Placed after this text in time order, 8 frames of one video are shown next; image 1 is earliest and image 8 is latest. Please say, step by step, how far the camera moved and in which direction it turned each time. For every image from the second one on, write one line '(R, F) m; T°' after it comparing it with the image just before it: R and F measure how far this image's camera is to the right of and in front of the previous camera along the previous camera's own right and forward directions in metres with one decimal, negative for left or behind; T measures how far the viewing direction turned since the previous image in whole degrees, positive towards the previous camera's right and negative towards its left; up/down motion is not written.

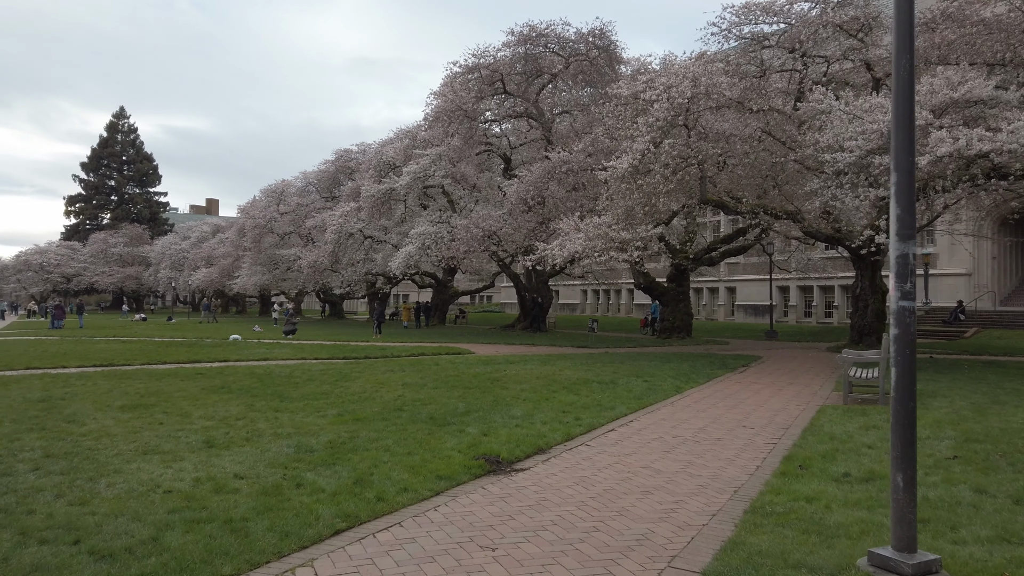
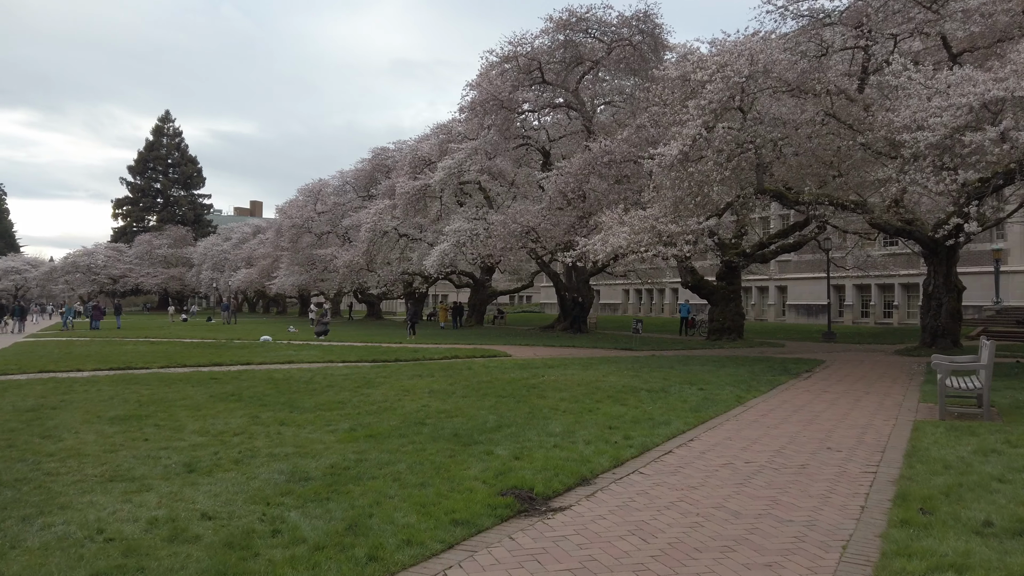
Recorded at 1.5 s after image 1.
(0.0, +1.5) m; -3°
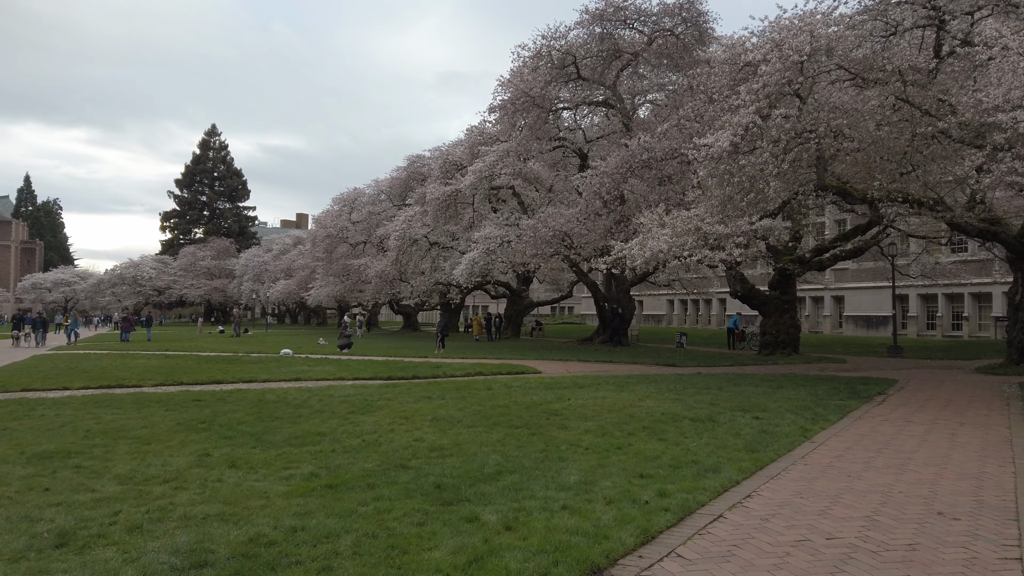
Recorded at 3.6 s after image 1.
(+0.4, +2.0) m; -3°
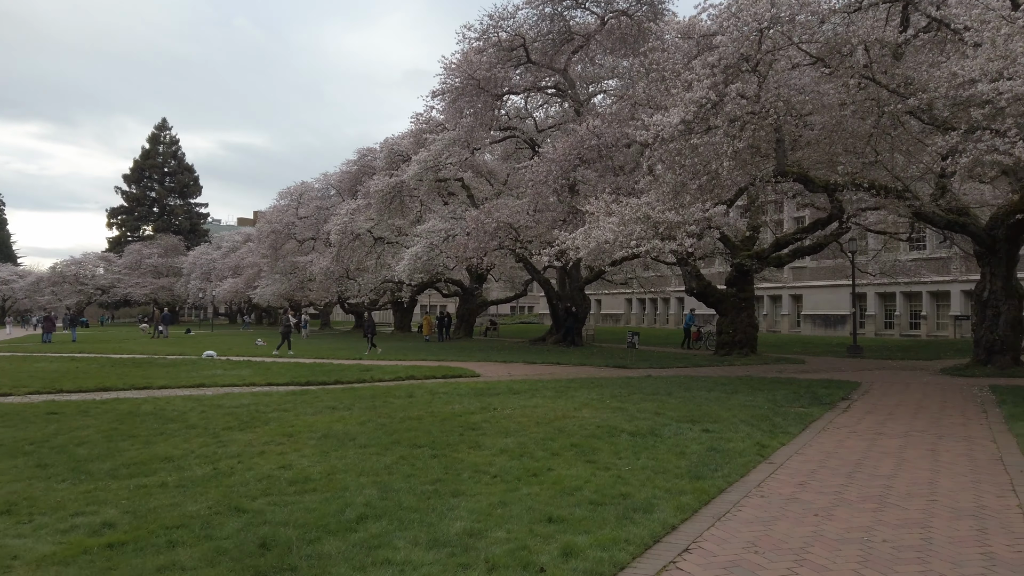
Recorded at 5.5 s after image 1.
(+0.7, +1.7) m; +3°
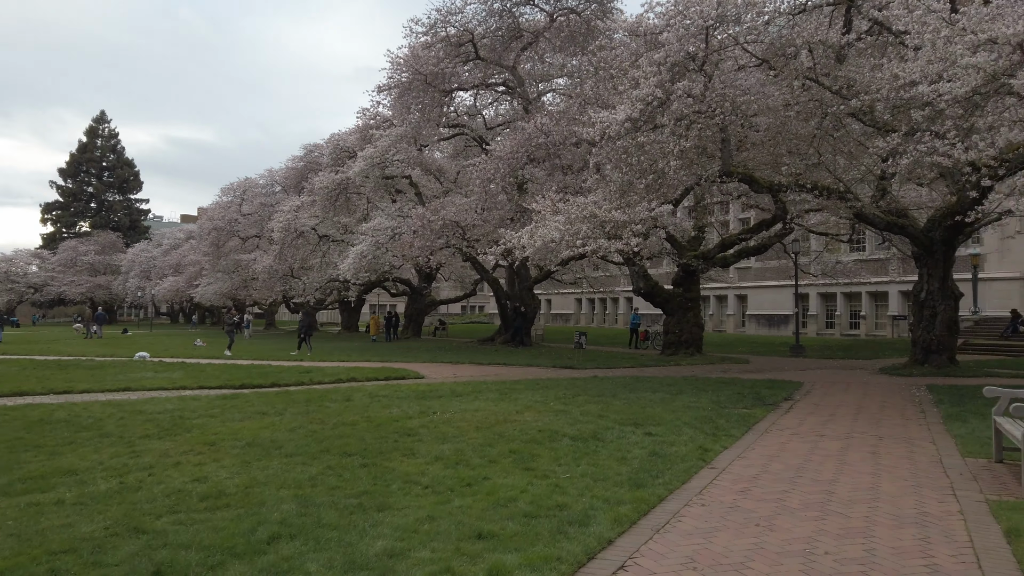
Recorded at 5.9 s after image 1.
(+0.2, +0.4) m; +4°
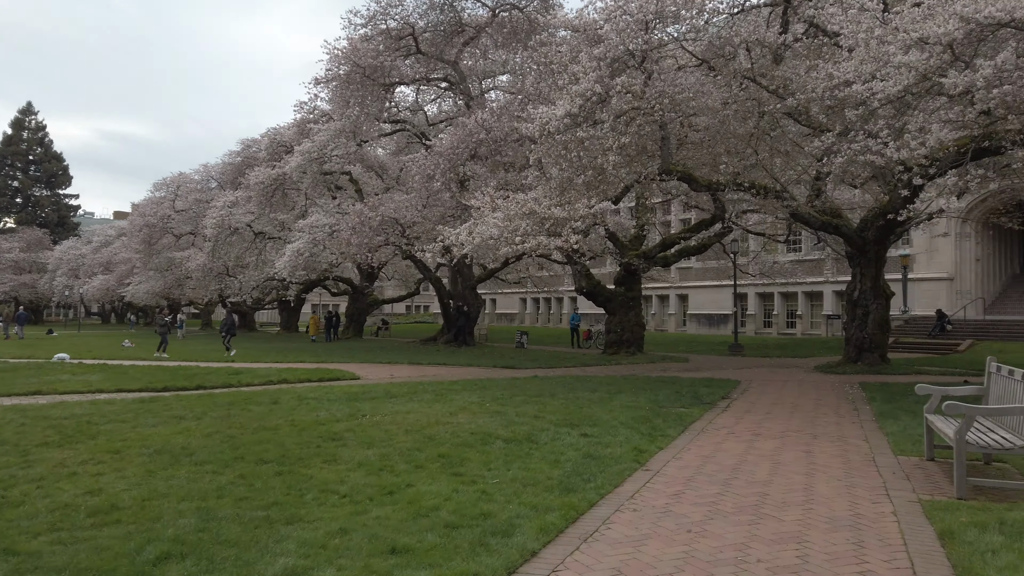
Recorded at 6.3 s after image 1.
(+0.2, +0.3) m; +4°
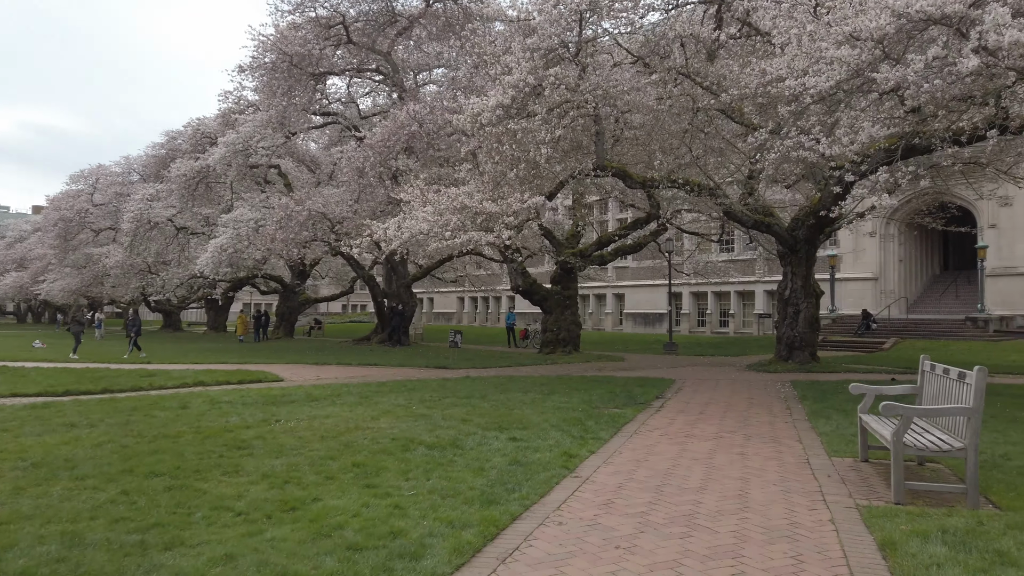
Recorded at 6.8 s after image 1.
(+0.2, +0.5) m; +5°
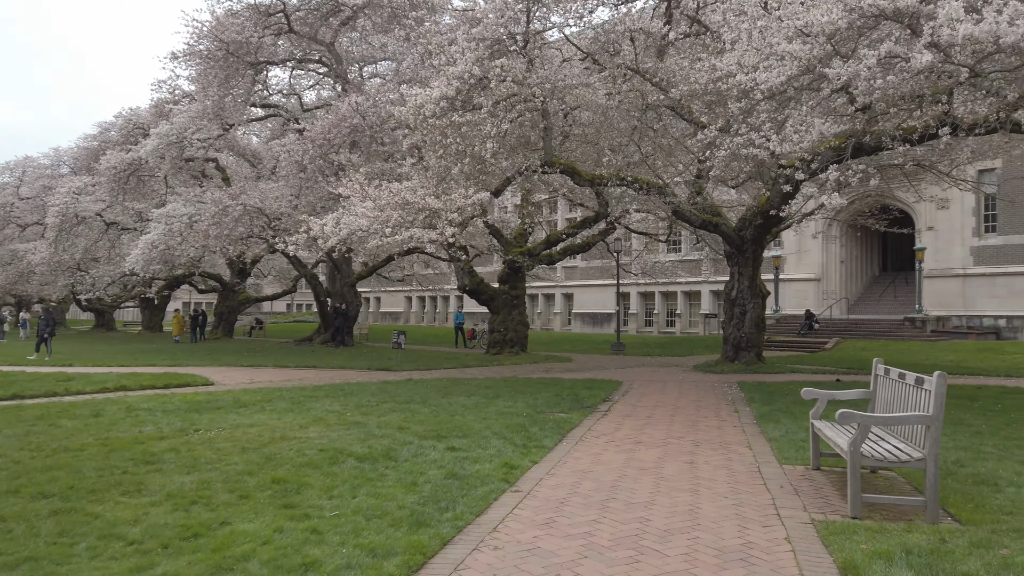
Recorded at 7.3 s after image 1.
(+0.1, +0.5) m; +4°
